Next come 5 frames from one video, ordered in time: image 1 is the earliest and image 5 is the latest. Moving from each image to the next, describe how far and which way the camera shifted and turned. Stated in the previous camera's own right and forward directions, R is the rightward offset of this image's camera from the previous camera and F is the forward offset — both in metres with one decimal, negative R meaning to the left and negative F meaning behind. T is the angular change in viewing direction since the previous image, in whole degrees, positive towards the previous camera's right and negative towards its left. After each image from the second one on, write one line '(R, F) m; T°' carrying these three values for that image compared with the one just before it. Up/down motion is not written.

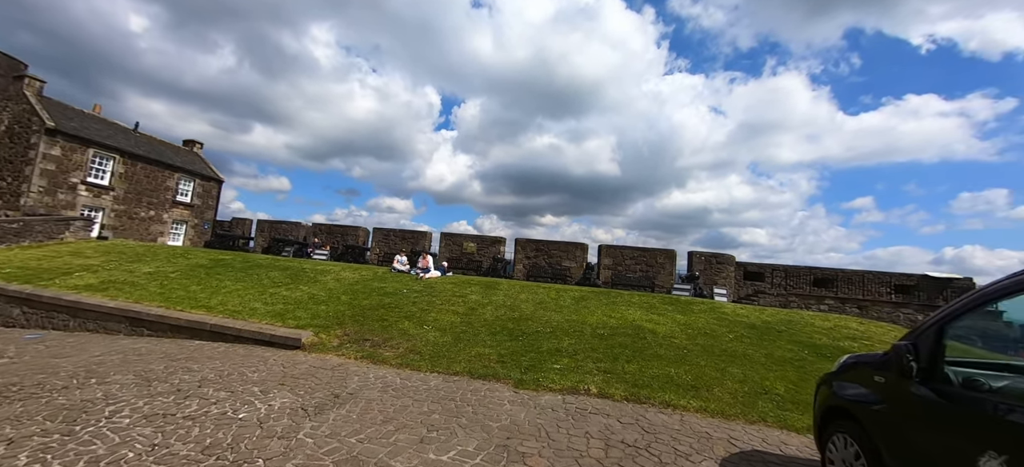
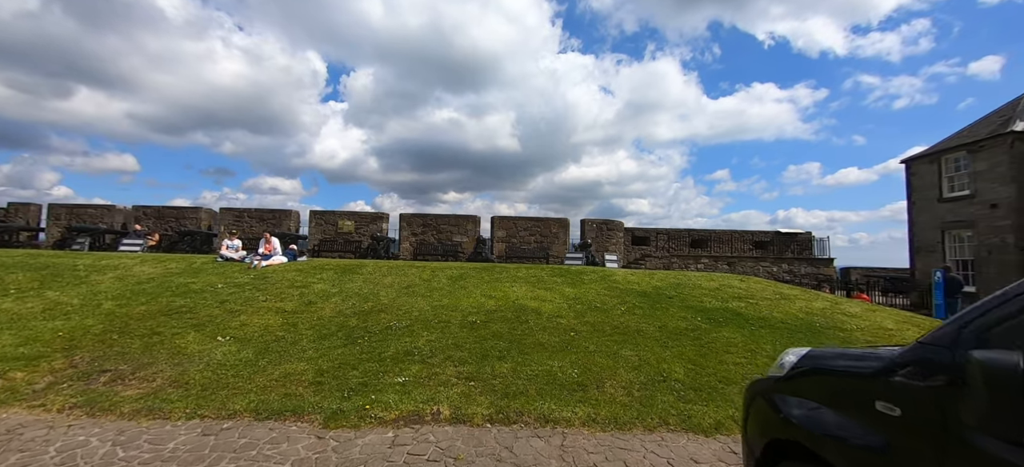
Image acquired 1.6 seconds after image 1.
(+1.2, +2.1) m; +14°
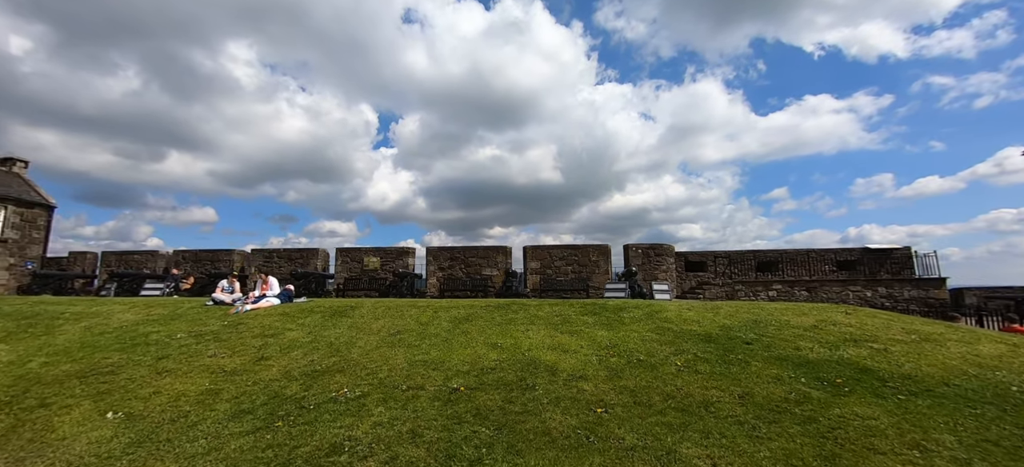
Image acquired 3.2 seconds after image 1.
(+0.7, +2.2) m; -7°
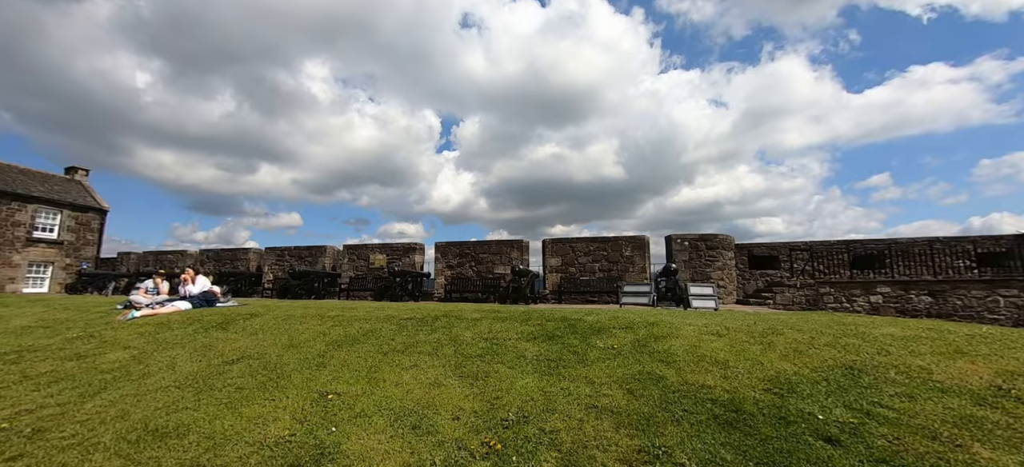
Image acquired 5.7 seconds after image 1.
(+2.2, +3.4) m; -9°
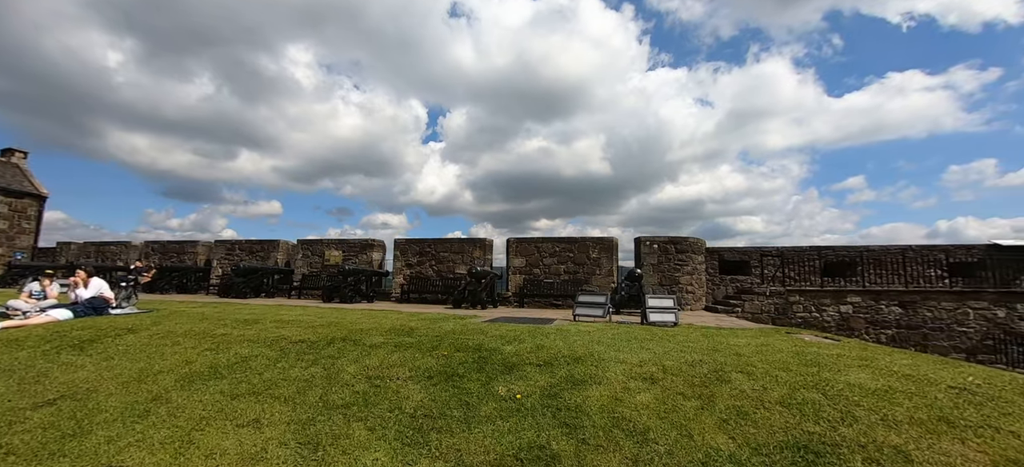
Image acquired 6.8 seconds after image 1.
(+1.0, +1.0) m; +2°
